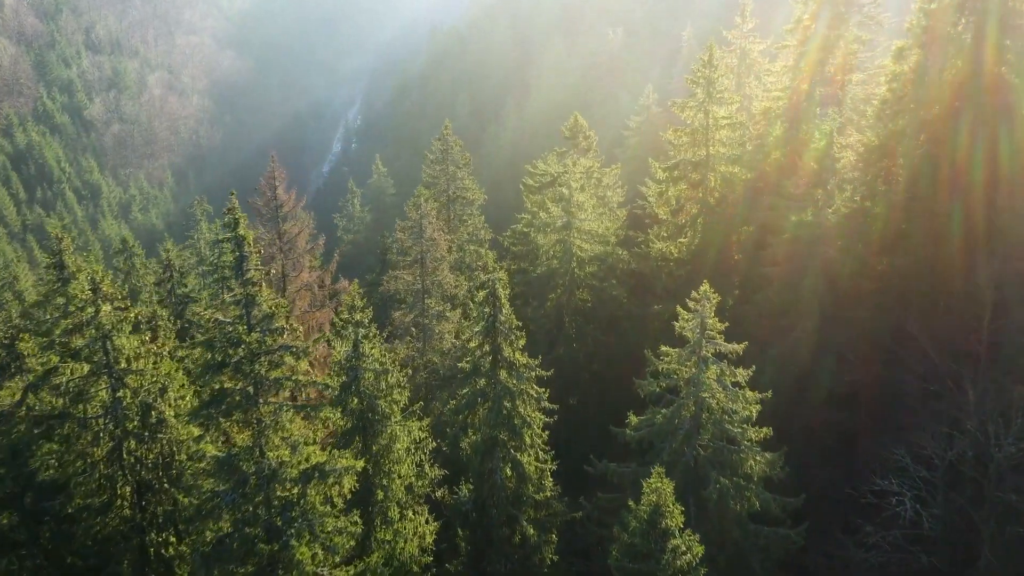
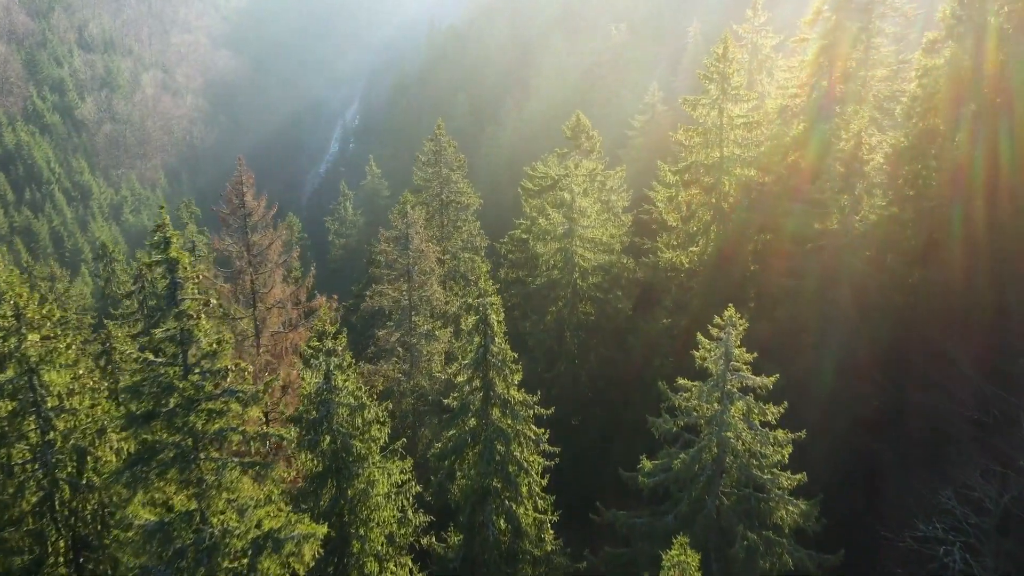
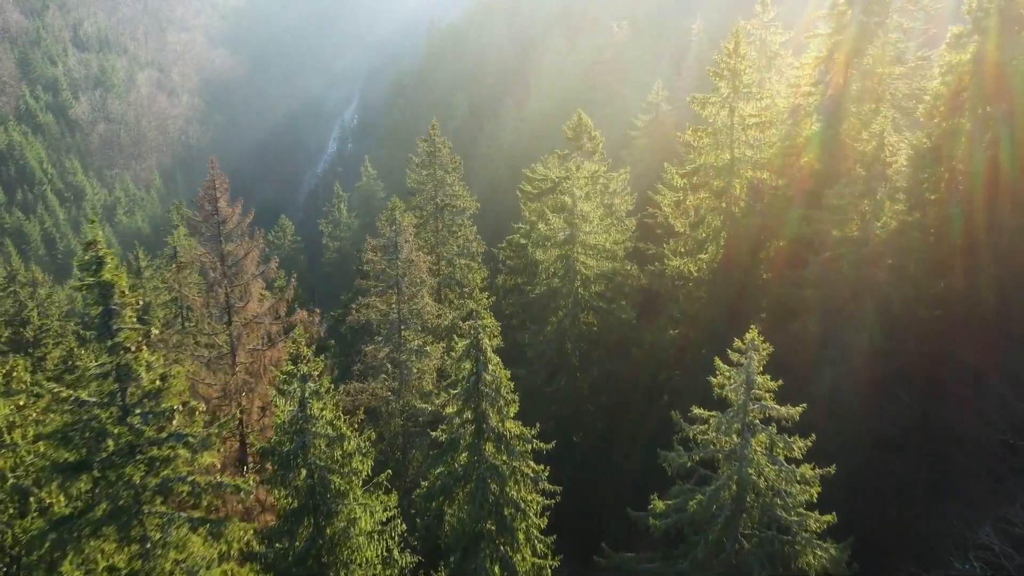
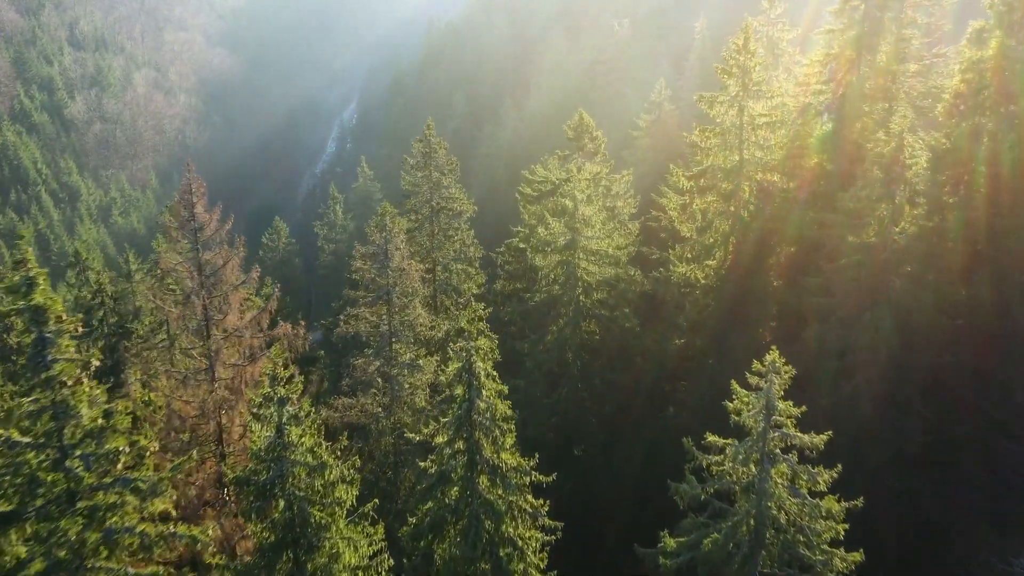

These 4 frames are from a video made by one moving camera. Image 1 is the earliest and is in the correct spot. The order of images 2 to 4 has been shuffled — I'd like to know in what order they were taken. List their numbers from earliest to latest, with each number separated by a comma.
2, 3, 4
